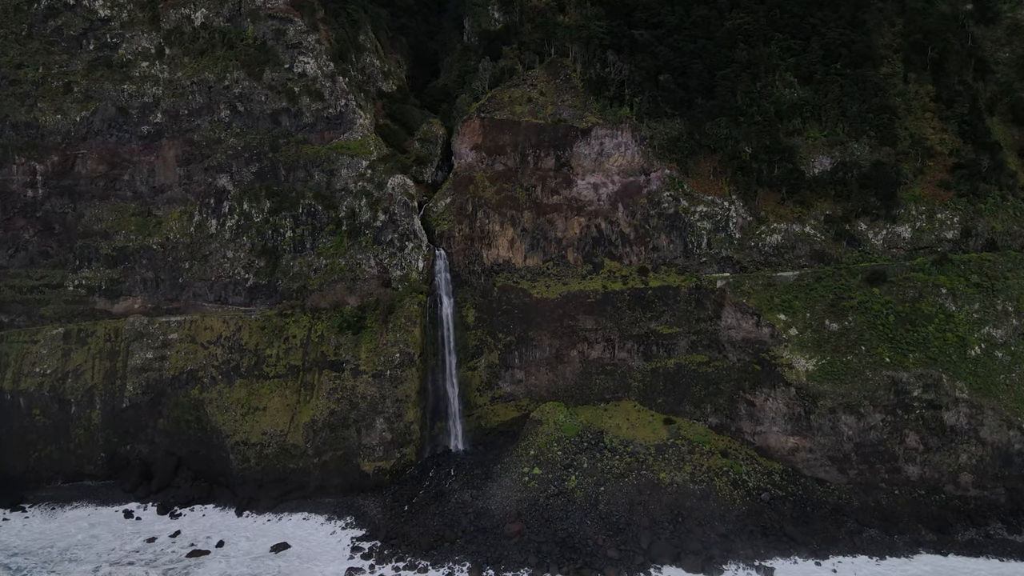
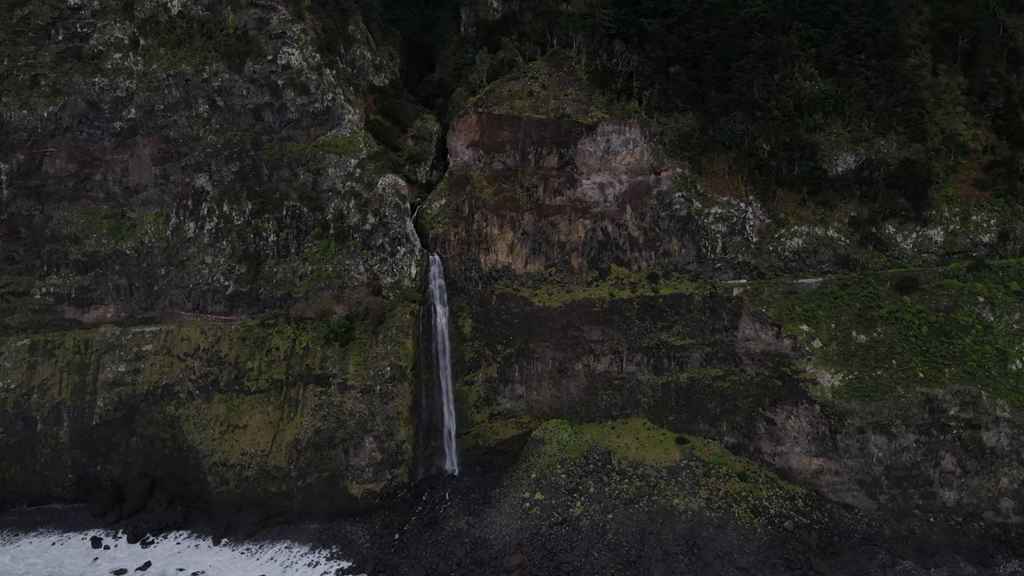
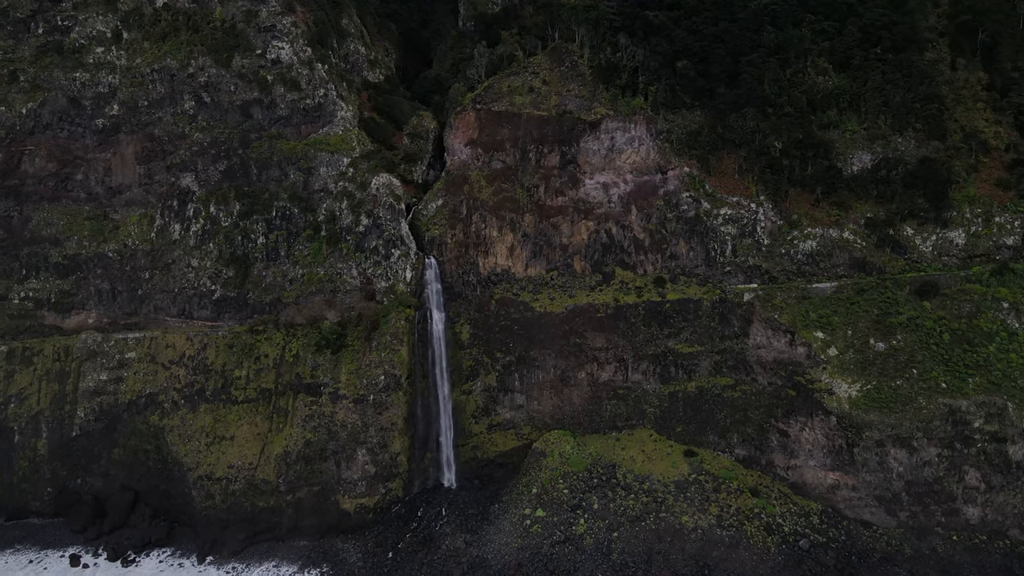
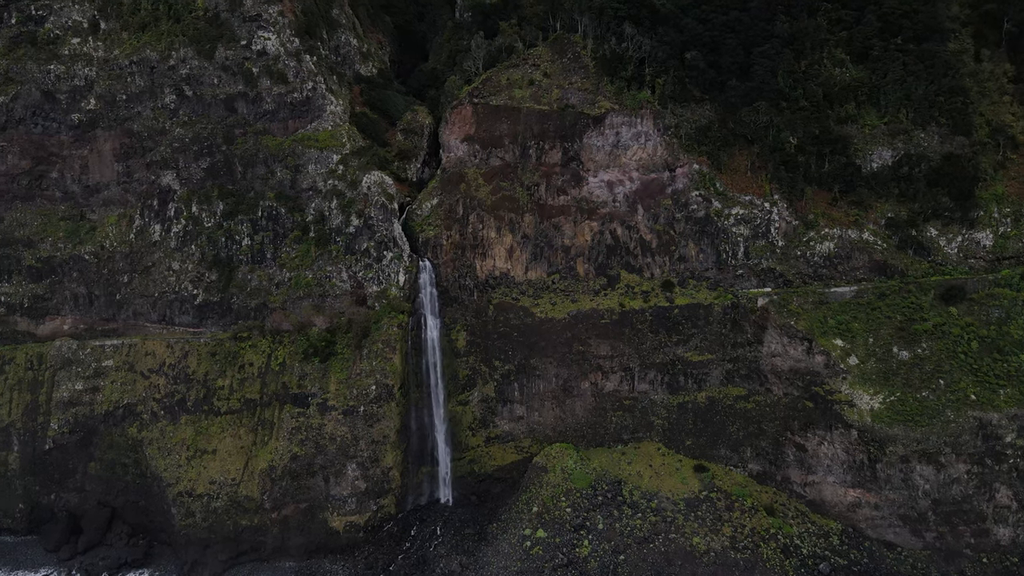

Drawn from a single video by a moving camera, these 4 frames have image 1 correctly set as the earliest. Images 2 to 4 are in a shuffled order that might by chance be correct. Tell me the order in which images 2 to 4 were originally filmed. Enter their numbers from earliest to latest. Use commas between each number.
2, 3, 4
